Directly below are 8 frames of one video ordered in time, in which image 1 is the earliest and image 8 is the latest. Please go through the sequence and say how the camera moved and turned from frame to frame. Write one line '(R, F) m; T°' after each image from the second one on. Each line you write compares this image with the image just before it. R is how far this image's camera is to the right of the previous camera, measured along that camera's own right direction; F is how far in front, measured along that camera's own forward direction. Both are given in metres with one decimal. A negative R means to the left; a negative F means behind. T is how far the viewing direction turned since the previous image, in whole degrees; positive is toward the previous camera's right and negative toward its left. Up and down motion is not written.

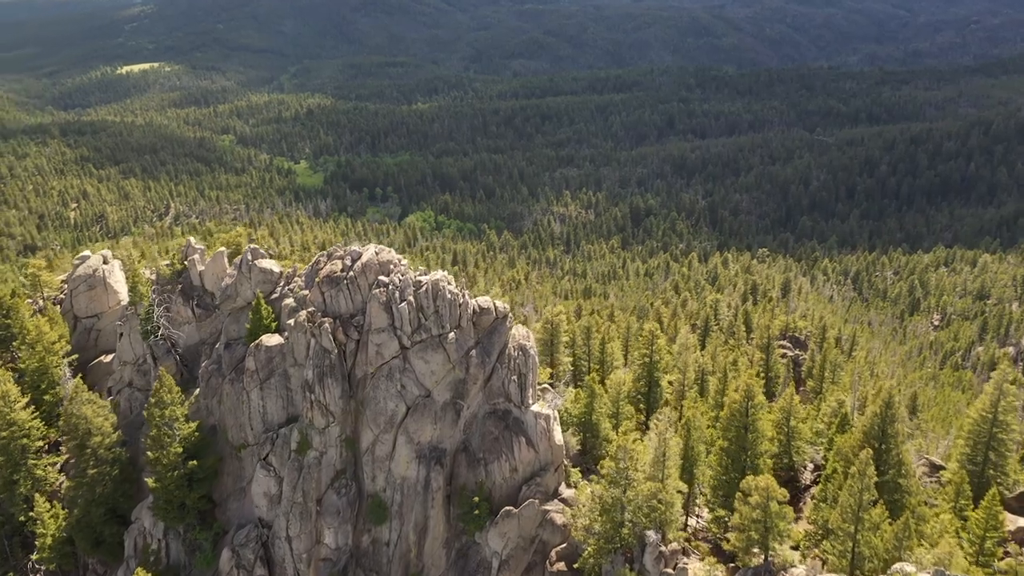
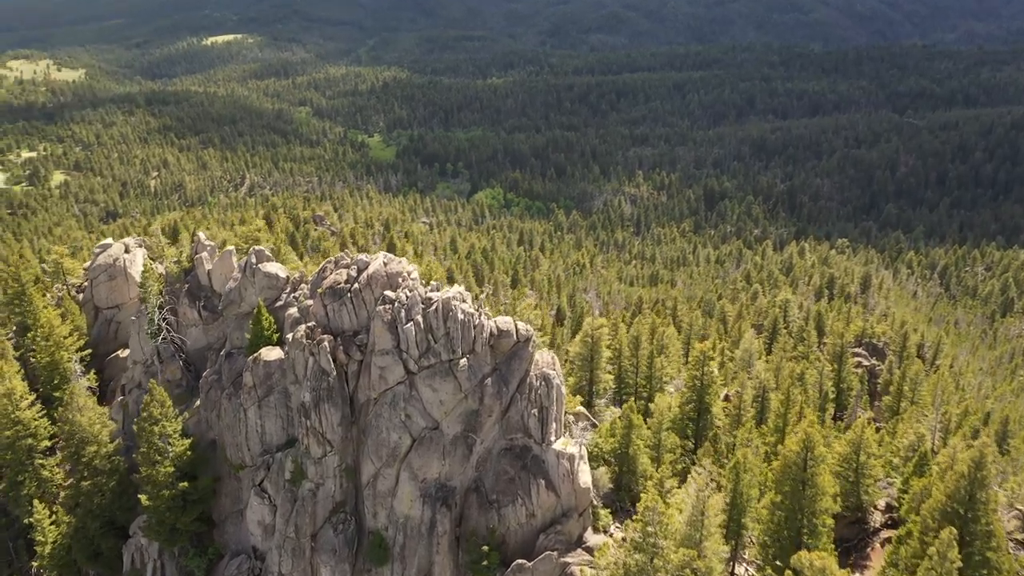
(+2.5, +6.6) m; -5°
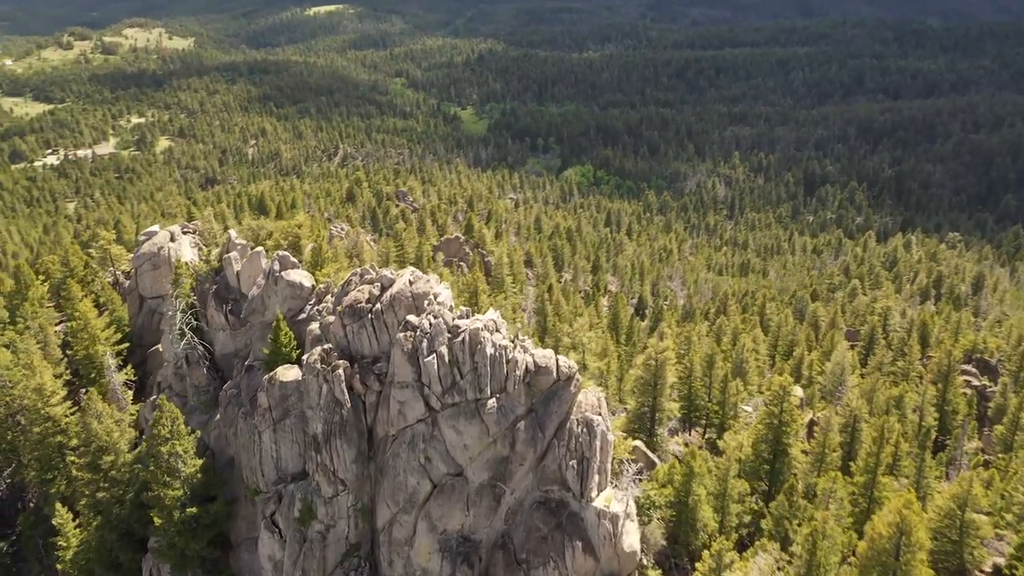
(+2.1, +6.4) m; -6°
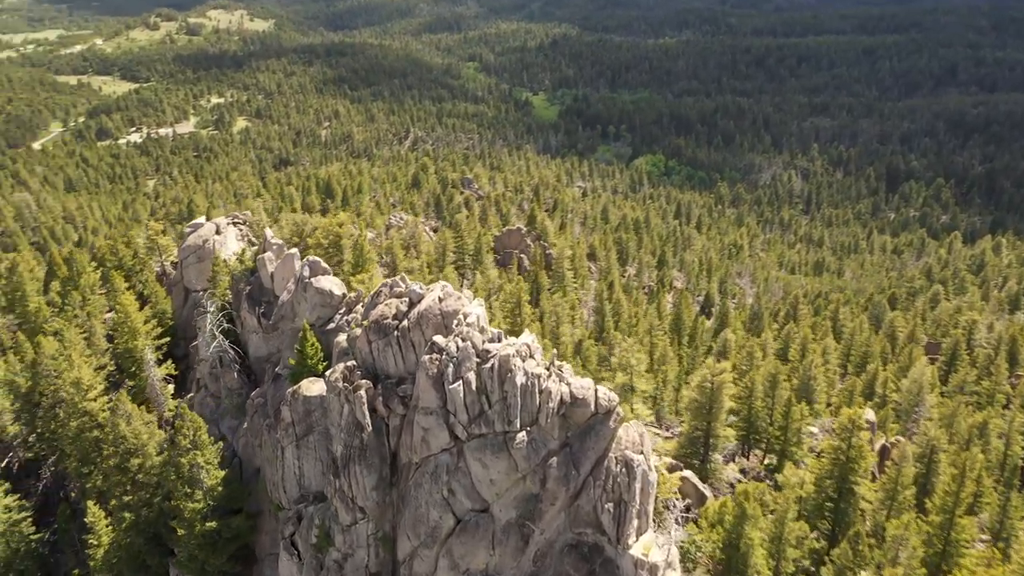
(+1.3, +3.5) m; -5°
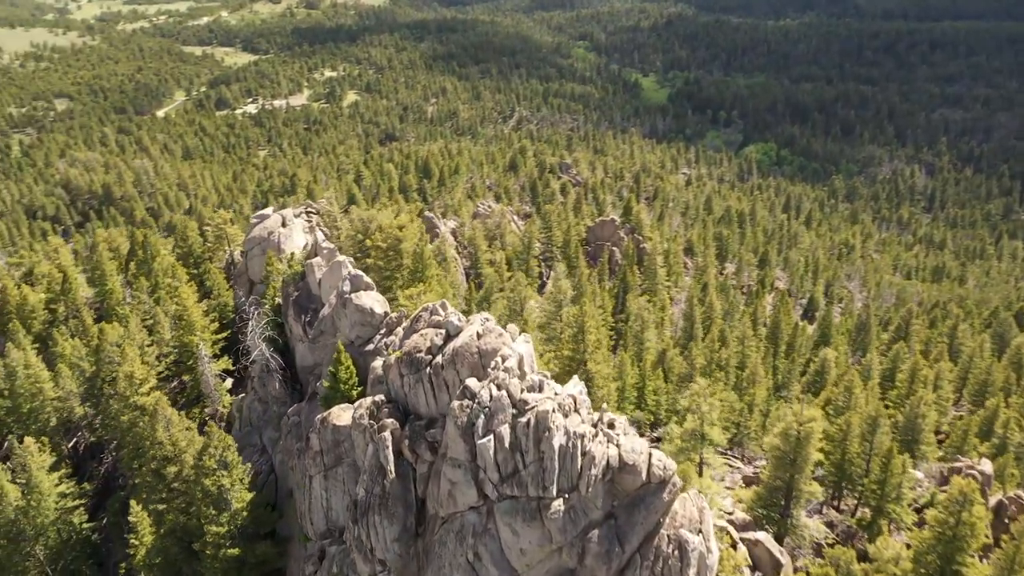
(+1.9, +4.9) m; -7°
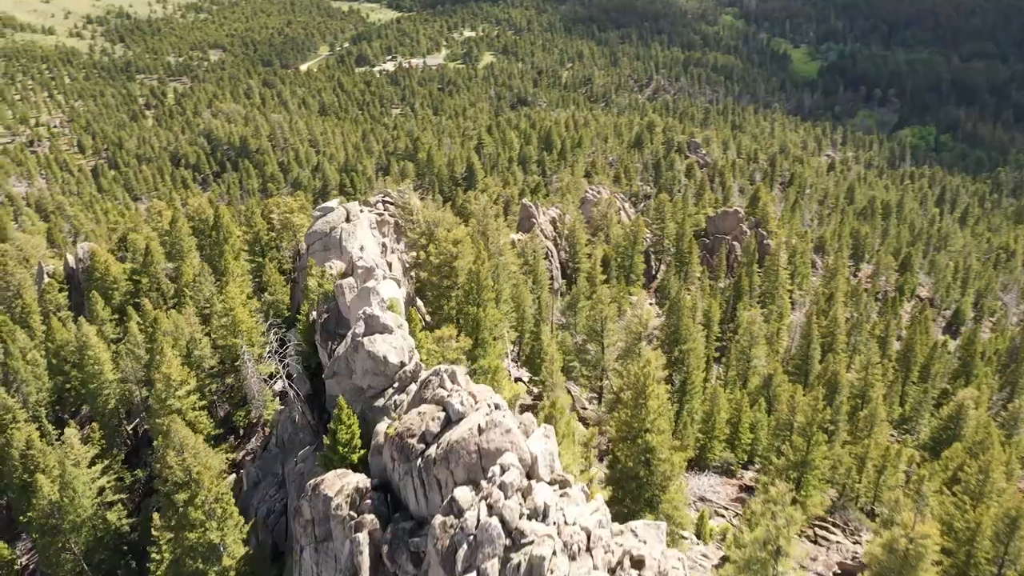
(+3.2, +7.5) m; -9°
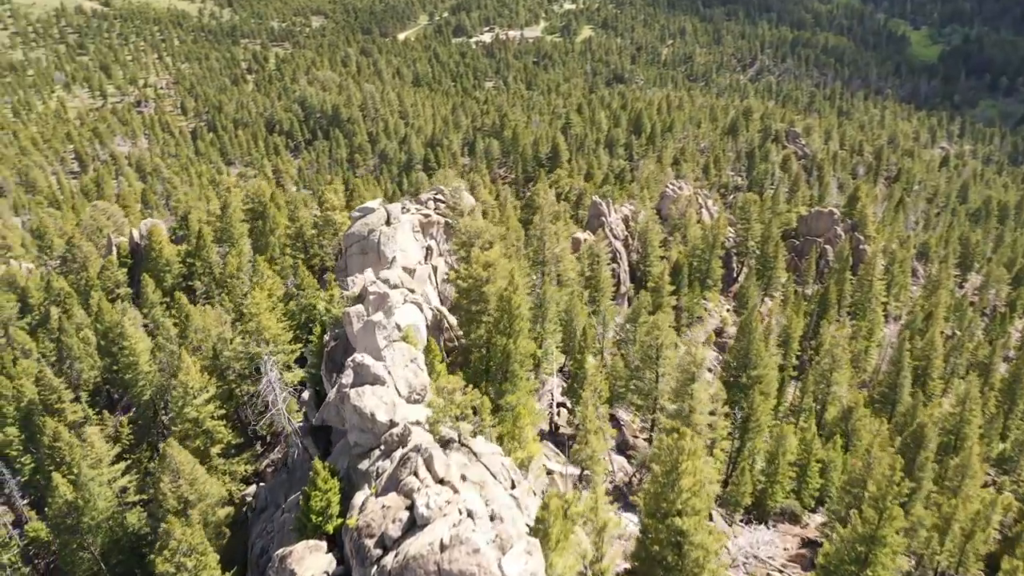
(+2.6, +5.2) m; -6°
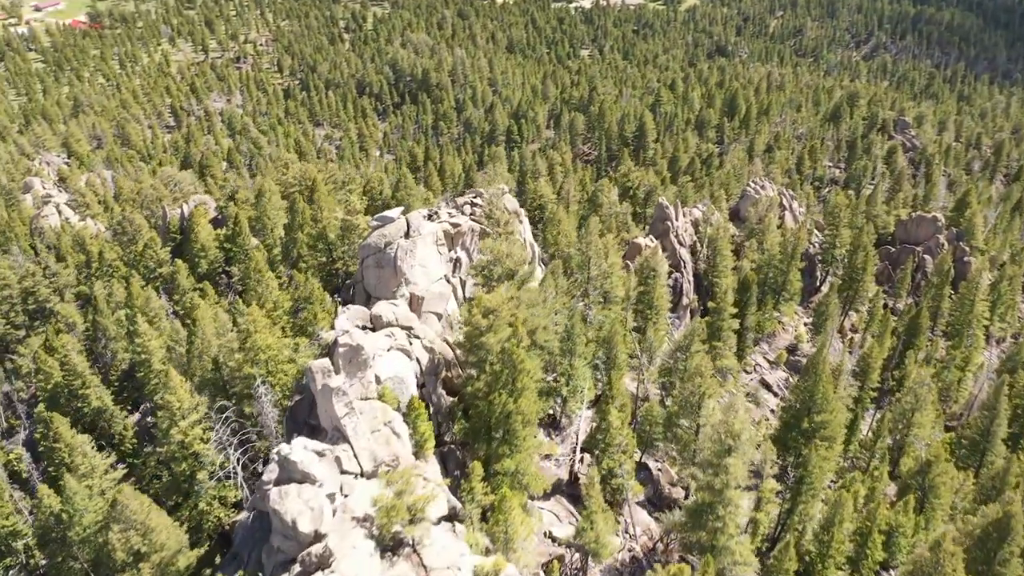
(+3.5, +6.3) m; -6°
